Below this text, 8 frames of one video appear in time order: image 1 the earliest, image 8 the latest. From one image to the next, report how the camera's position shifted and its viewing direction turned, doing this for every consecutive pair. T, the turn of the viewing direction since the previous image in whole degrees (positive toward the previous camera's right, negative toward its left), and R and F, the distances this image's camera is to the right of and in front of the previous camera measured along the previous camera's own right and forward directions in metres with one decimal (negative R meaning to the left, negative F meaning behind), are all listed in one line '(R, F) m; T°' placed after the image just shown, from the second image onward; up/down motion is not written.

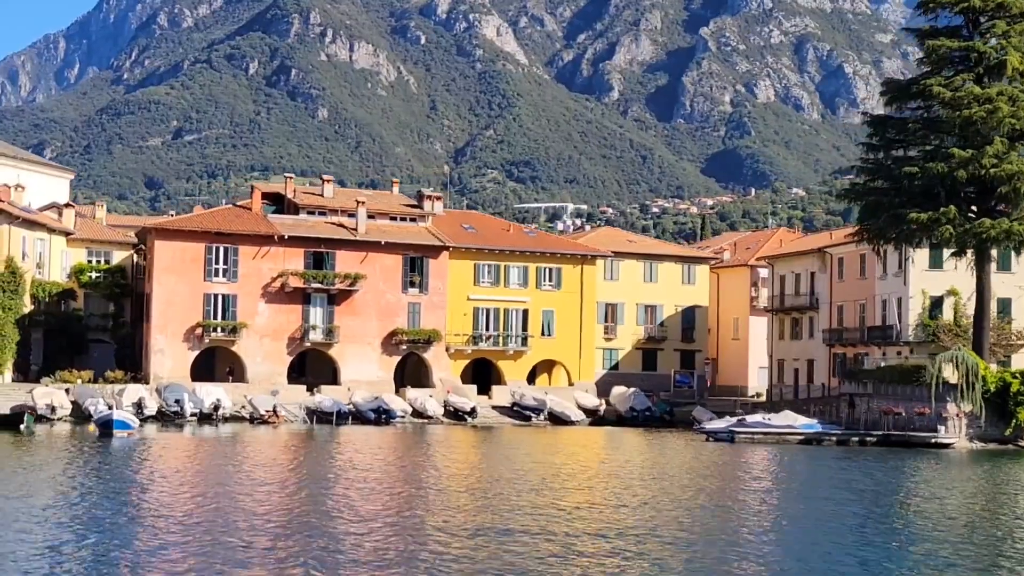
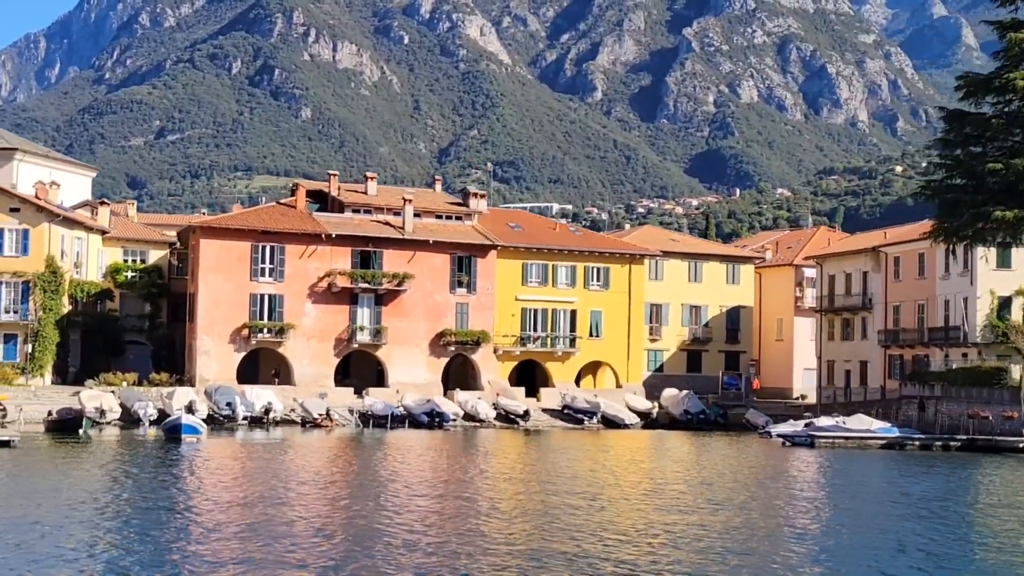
(-3.4, +1.8) m; +1°
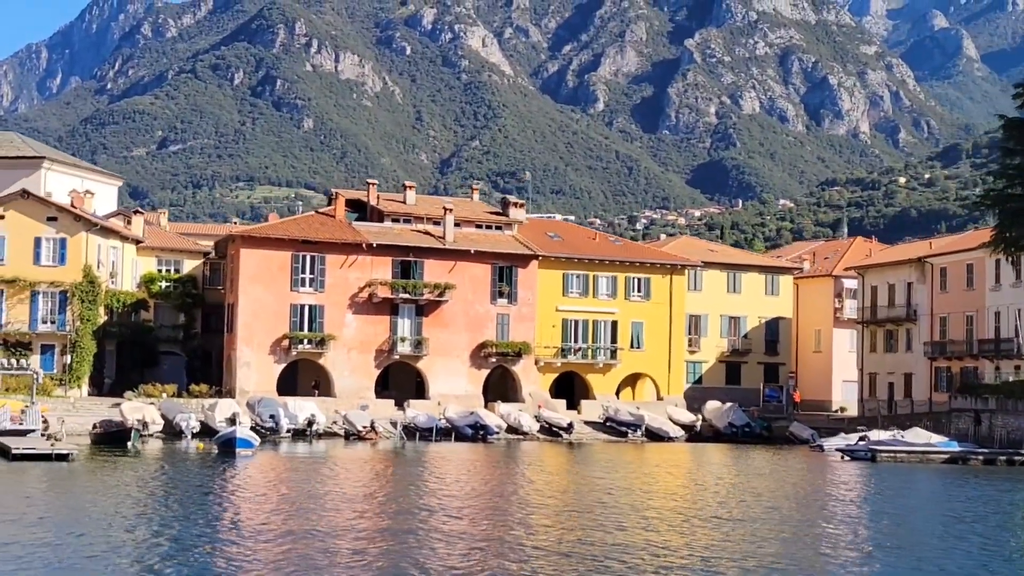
(-2.0, +1.1) m; 0°
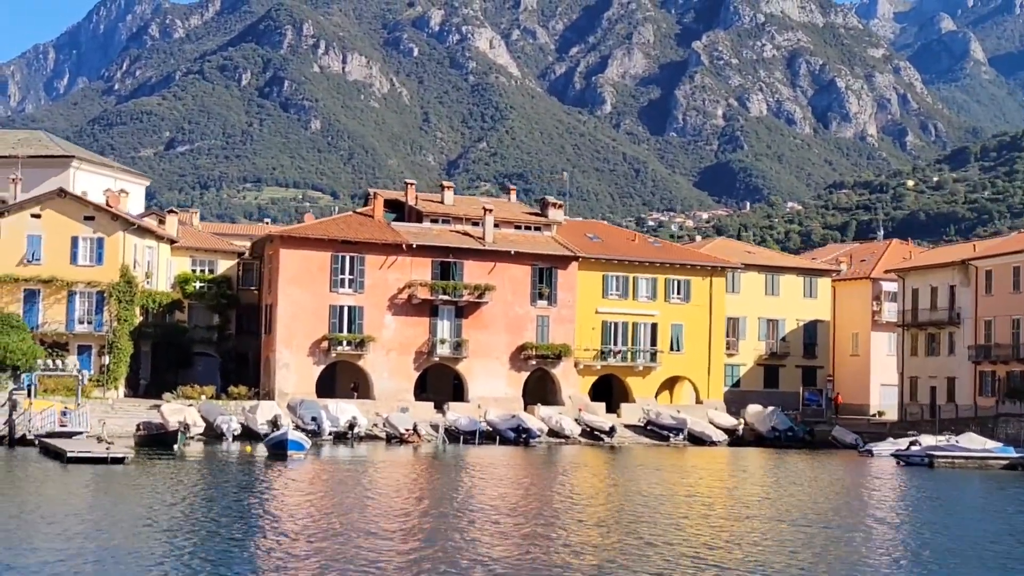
(-1.7, +0.9) m; 0°
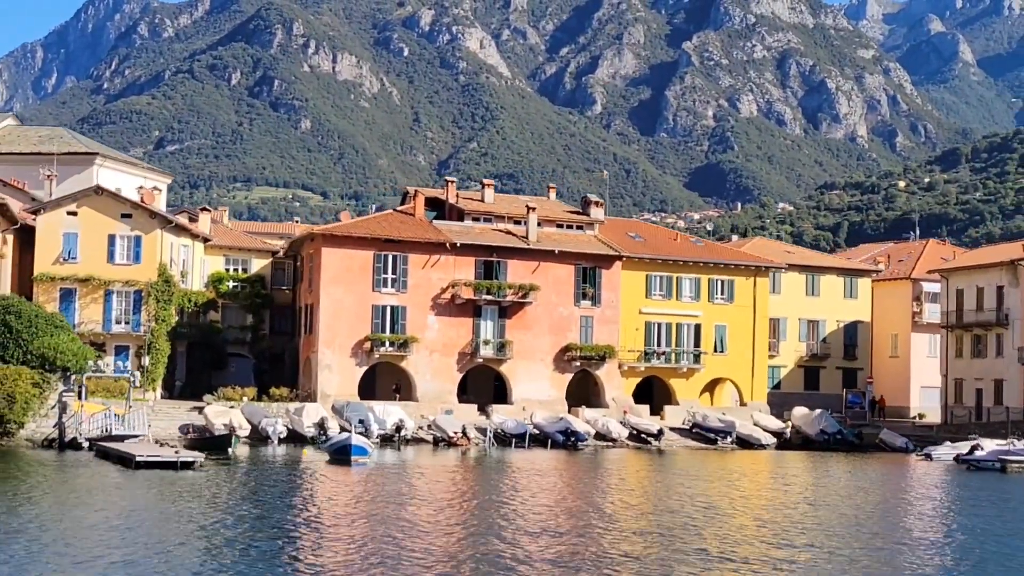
(-2.6, +1.5) m; 0°
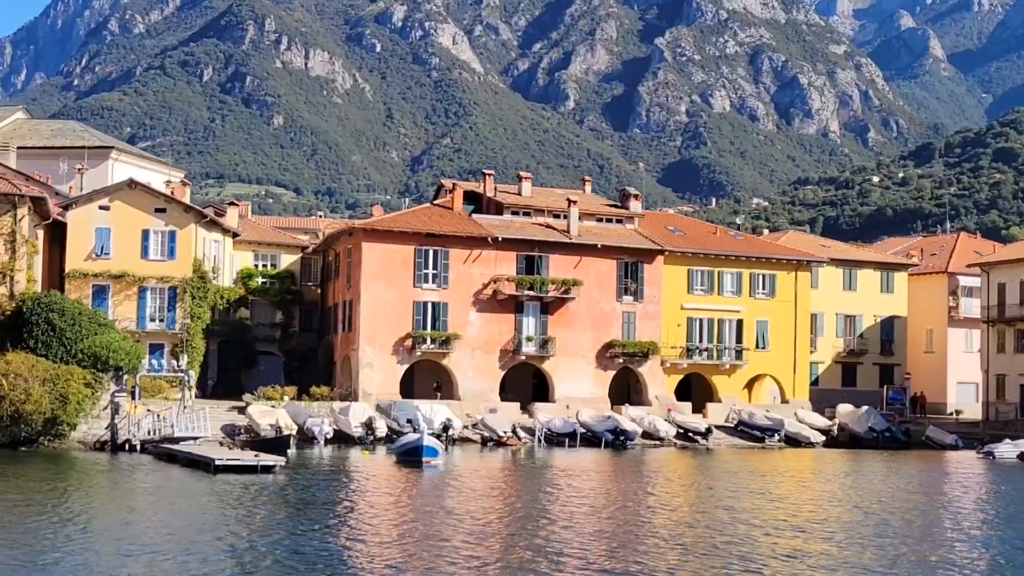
(-3.1, +1.7) m; +1°
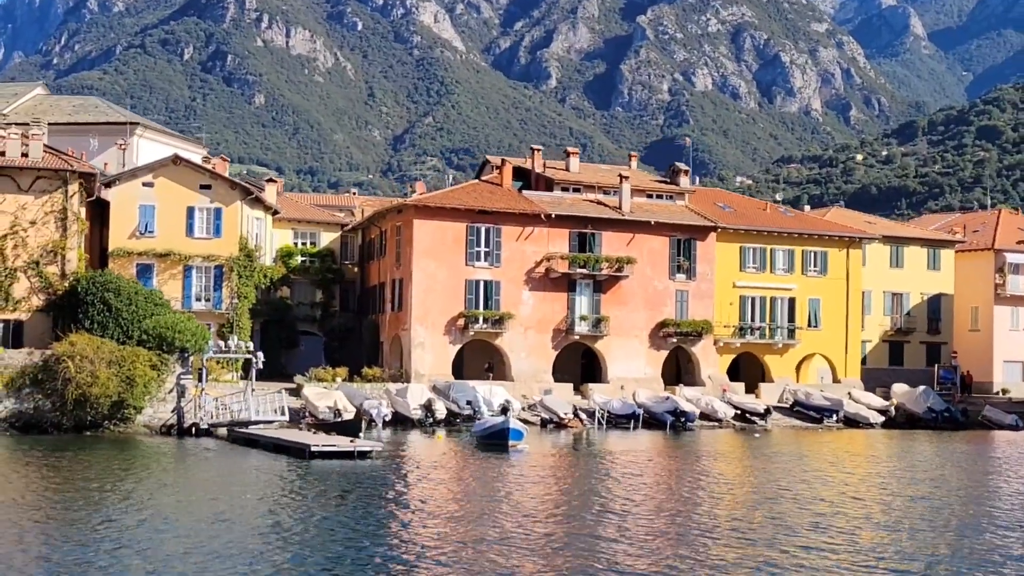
(-3.1, +1.7) m; 0°
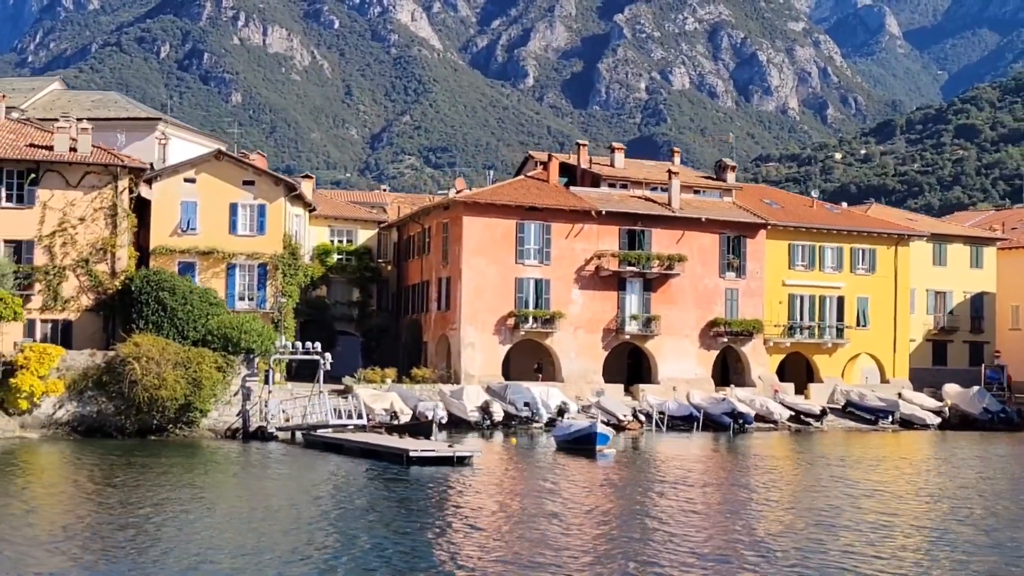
(-3.0, +1.6) m; +1°
